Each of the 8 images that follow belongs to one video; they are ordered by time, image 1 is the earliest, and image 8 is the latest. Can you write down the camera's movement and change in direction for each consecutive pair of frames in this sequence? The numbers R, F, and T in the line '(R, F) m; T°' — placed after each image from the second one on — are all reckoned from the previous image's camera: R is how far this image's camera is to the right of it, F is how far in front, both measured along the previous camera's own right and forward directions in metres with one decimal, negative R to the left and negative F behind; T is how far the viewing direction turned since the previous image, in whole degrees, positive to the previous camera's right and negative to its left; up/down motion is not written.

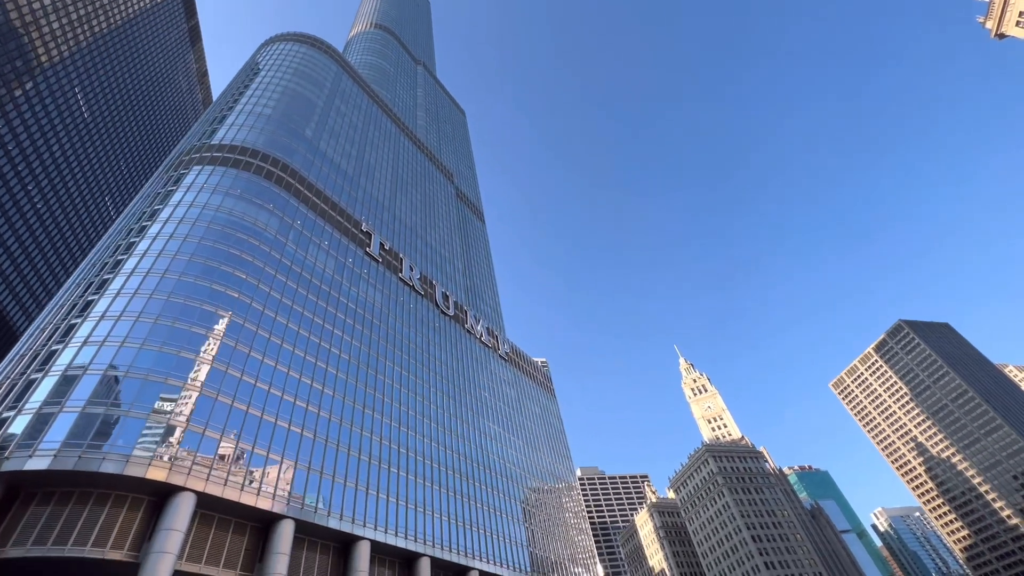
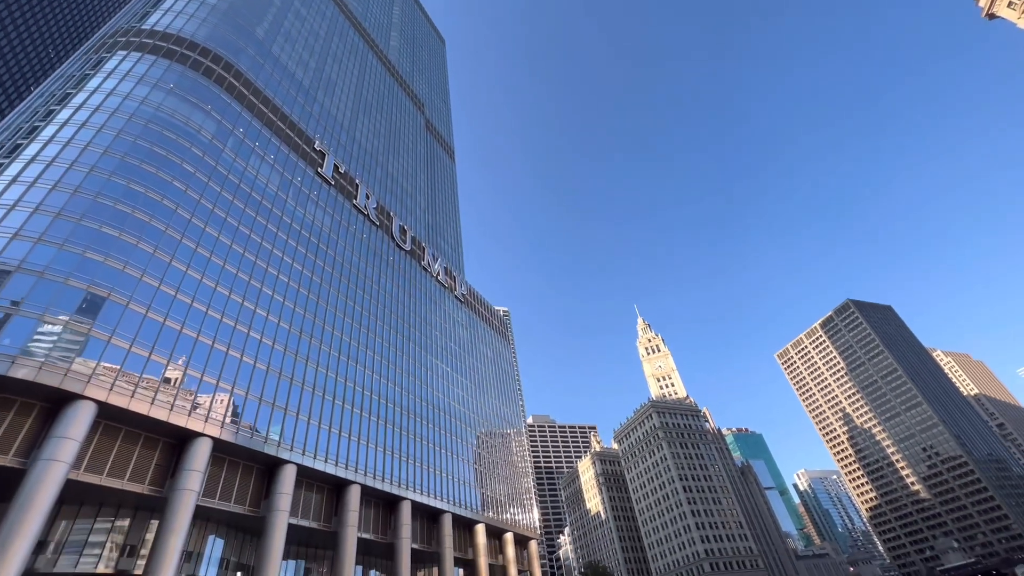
(+3.9, -0.4) m; +3°
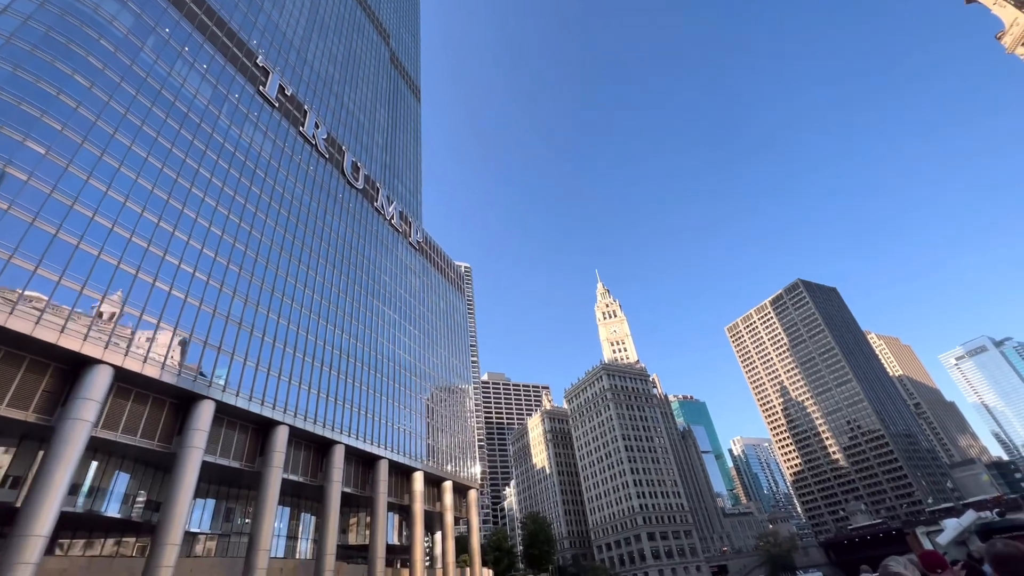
(+1.5, +1.7) m; +4°
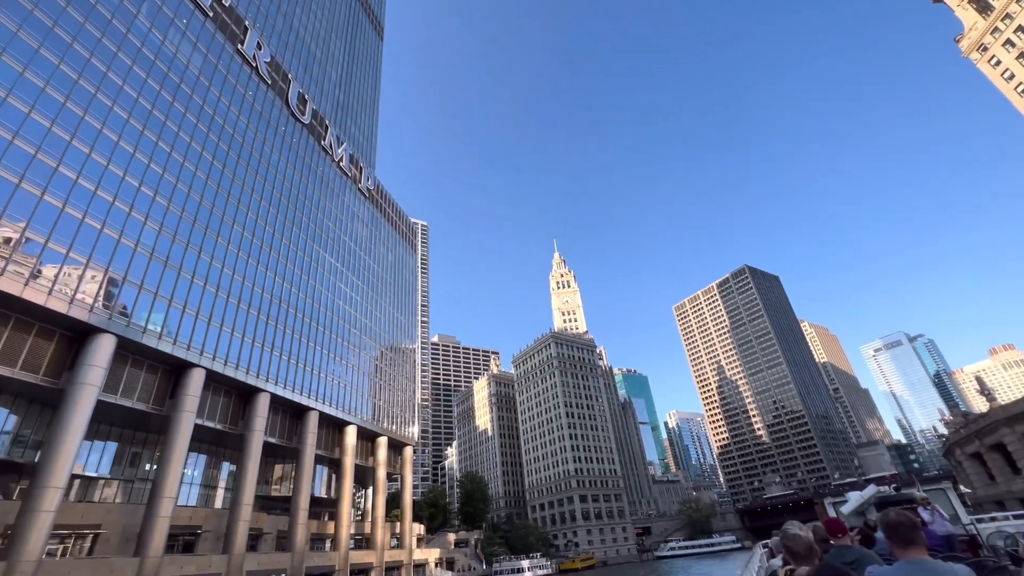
(+1.0, +1.5) m; +5°
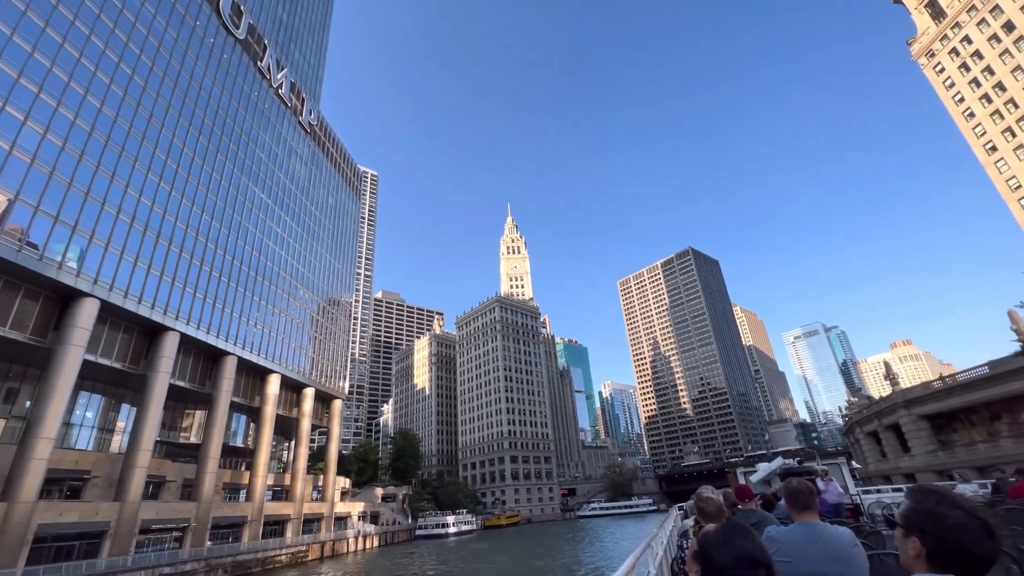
(+0.7, +1.5) m; +6°
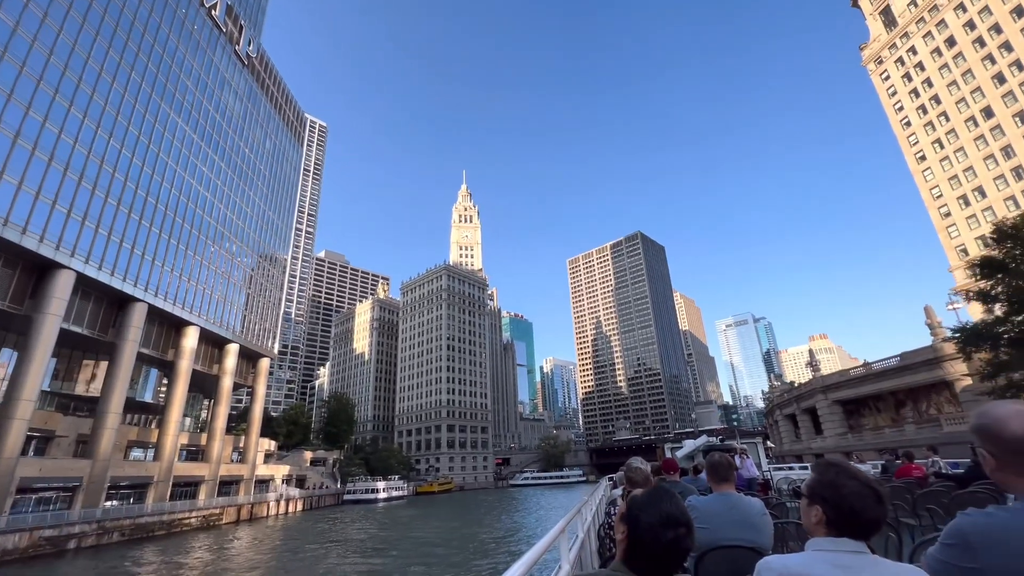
(+0.4, +1.4) m; +6°
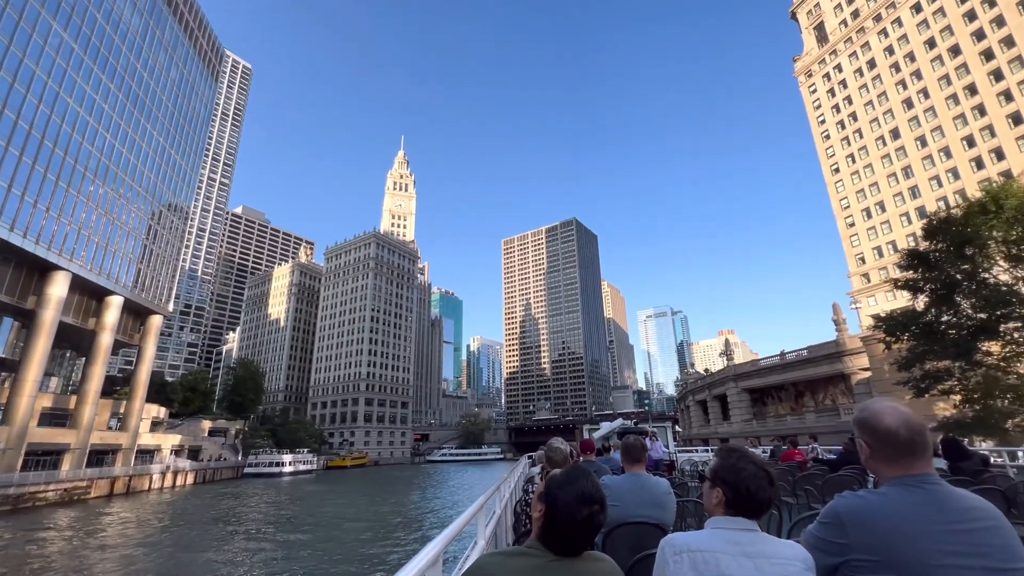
(+0.2, +1.7) m; +8°
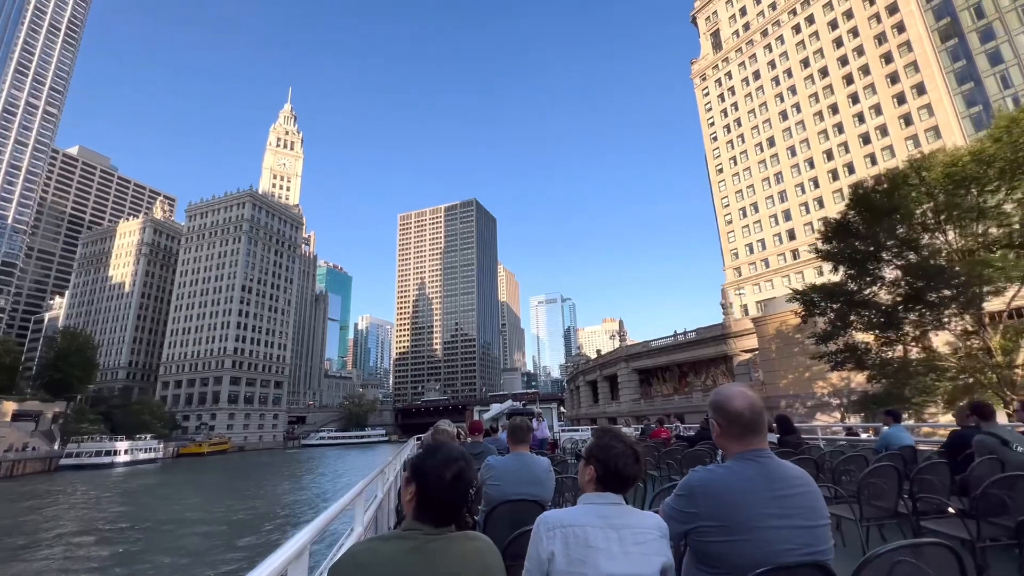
(0.0, +2.8) m; +13°
